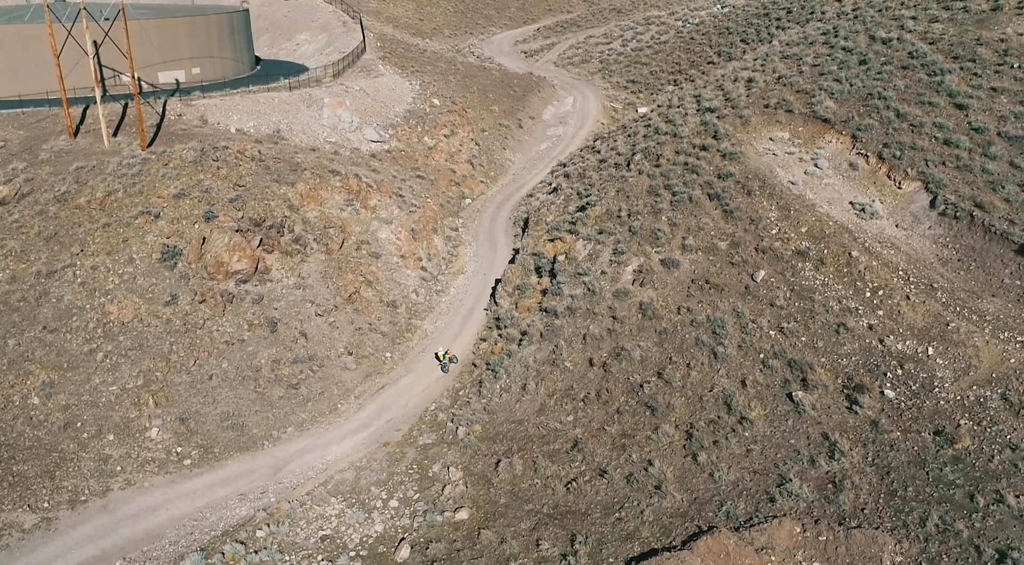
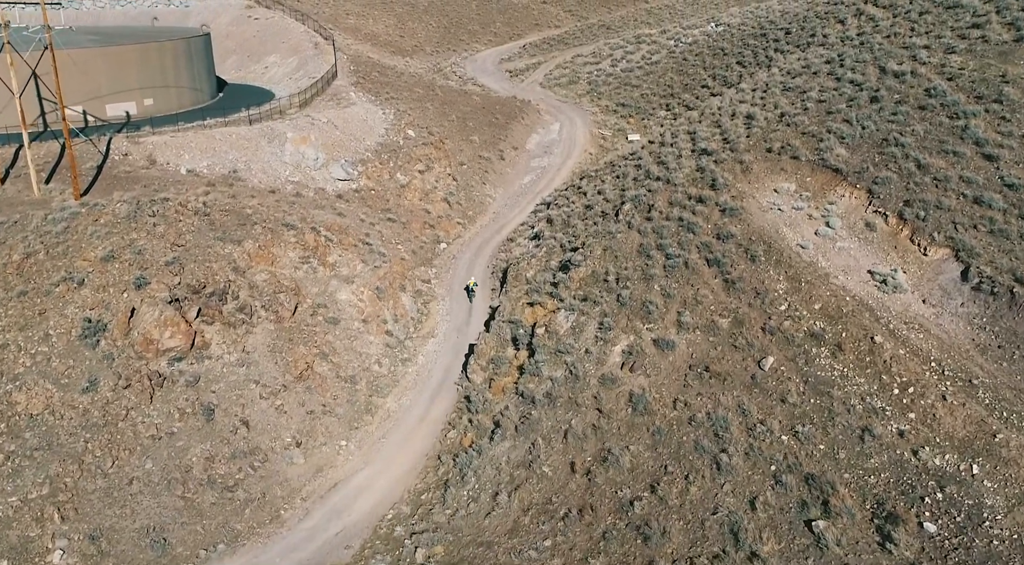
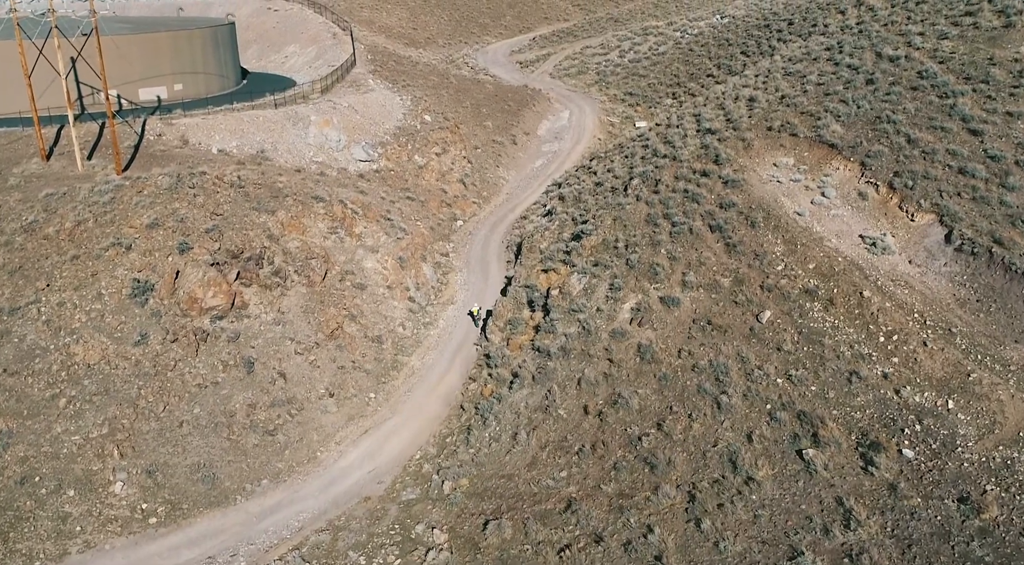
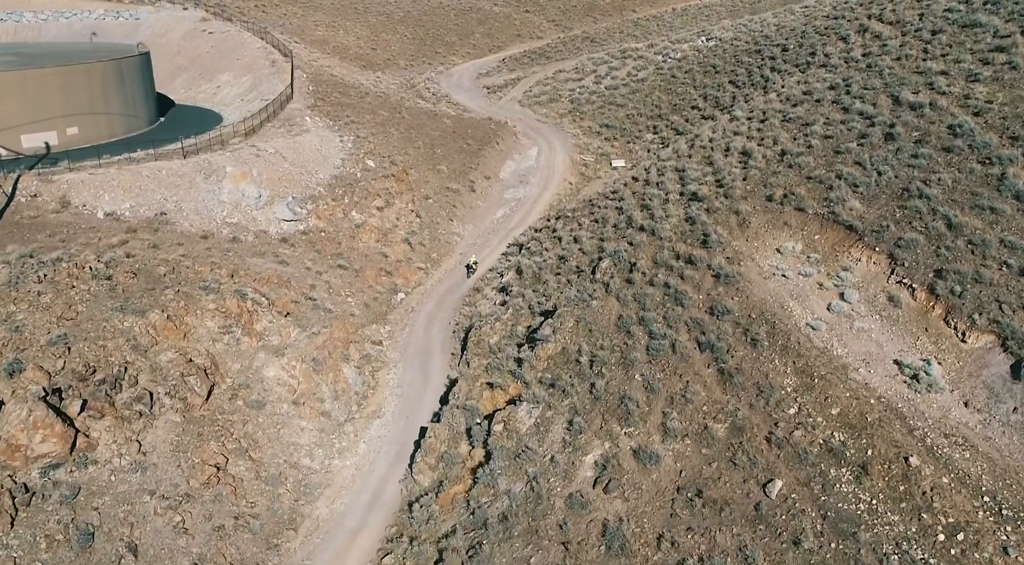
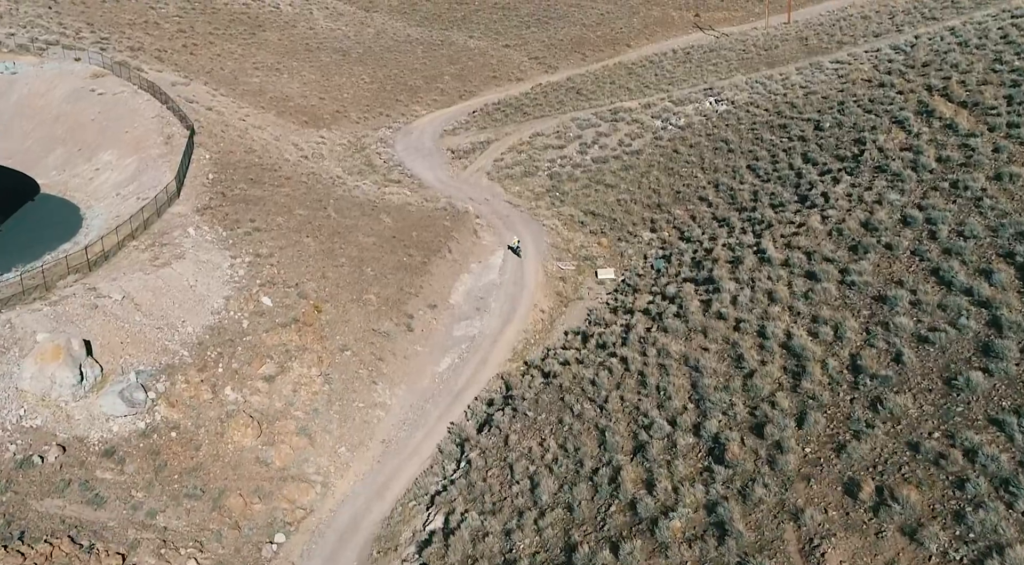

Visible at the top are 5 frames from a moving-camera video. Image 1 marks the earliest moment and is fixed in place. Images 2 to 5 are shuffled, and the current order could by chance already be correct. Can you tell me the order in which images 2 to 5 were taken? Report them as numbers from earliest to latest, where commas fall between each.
3, 2, 4, 5
